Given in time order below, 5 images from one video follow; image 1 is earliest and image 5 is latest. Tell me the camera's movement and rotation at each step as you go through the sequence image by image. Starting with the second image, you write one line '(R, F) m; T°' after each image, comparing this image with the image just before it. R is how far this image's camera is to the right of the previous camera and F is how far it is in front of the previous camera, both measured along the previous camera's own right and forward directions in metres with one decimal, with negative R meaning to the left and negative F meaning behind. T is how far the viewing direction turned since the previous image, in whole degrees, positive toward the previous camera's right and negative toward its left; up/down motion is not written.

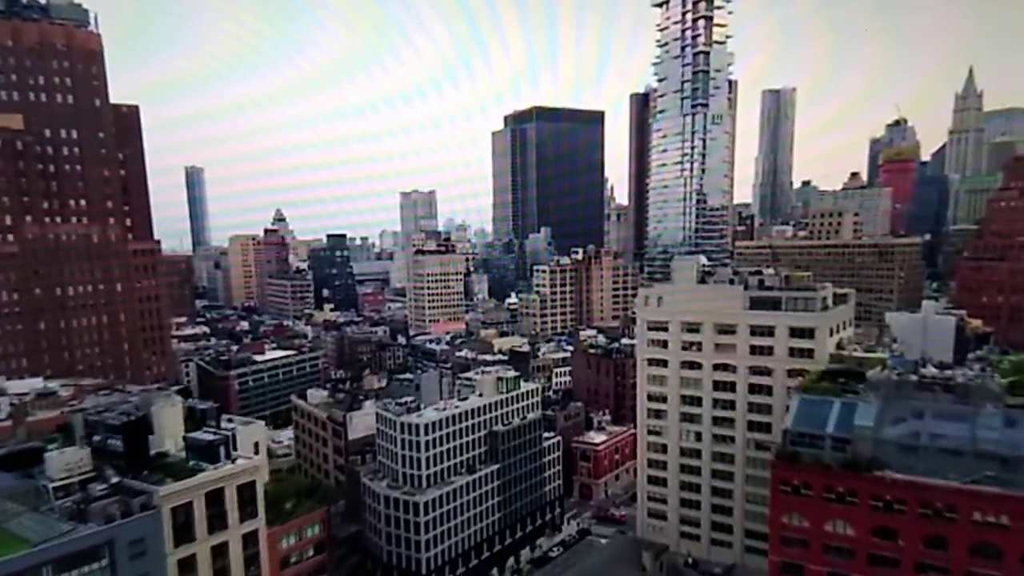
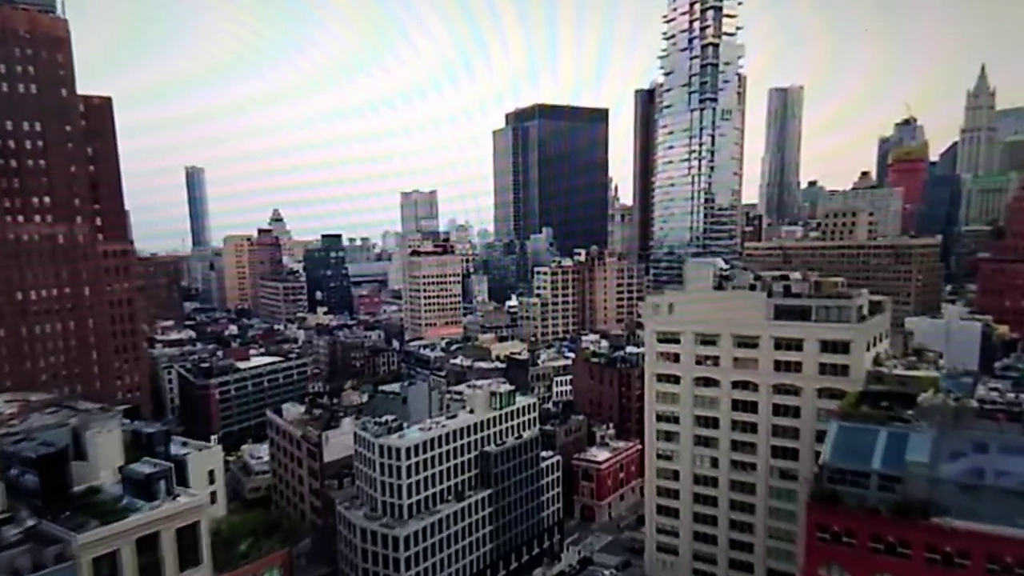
(+0.3, +2.1) m; 0°
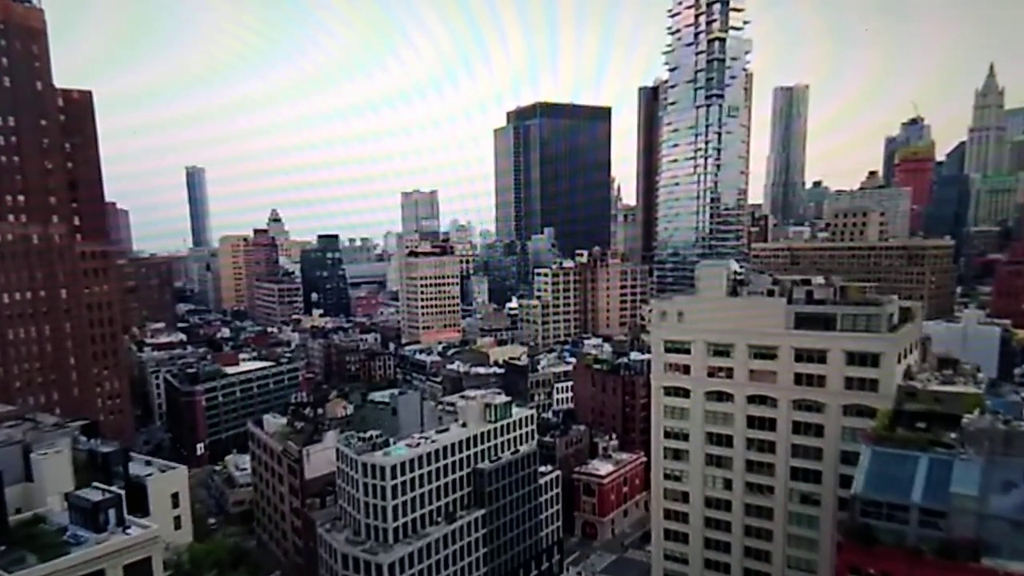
(+0.2, +1.4) m; 0°
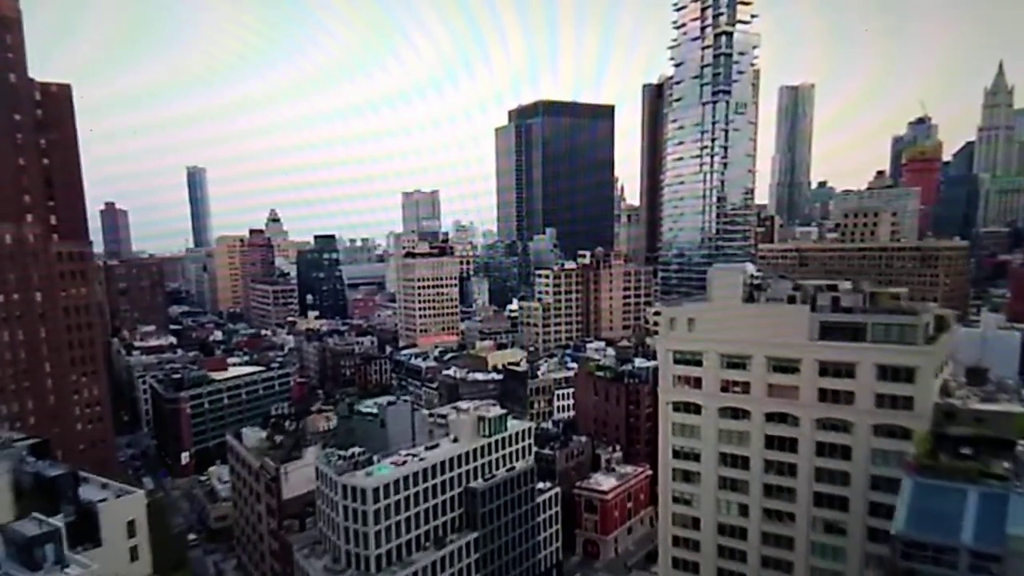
(+0.2, +1.4) m; 0°
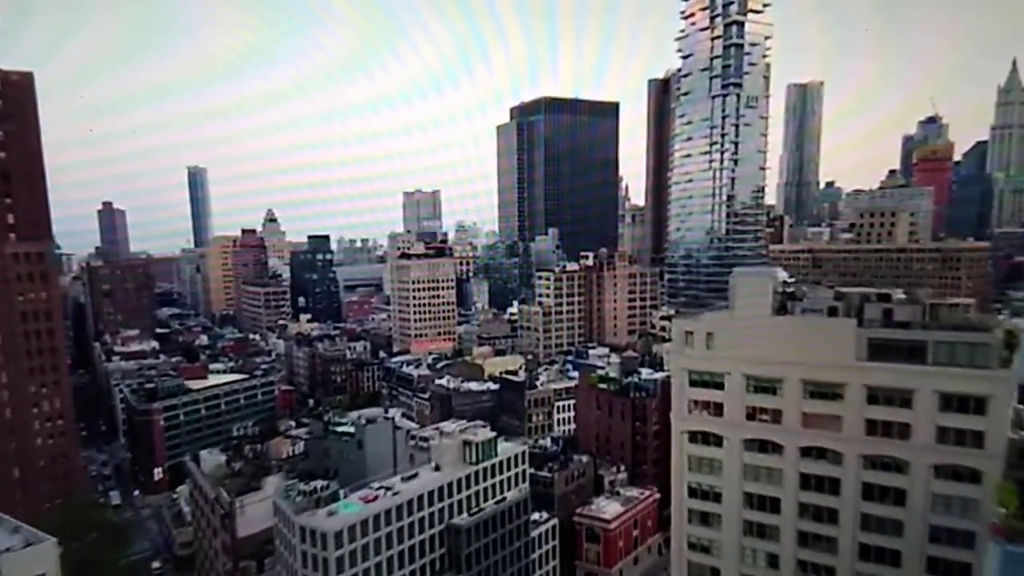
(+0.3, +2.1) m; 0°
